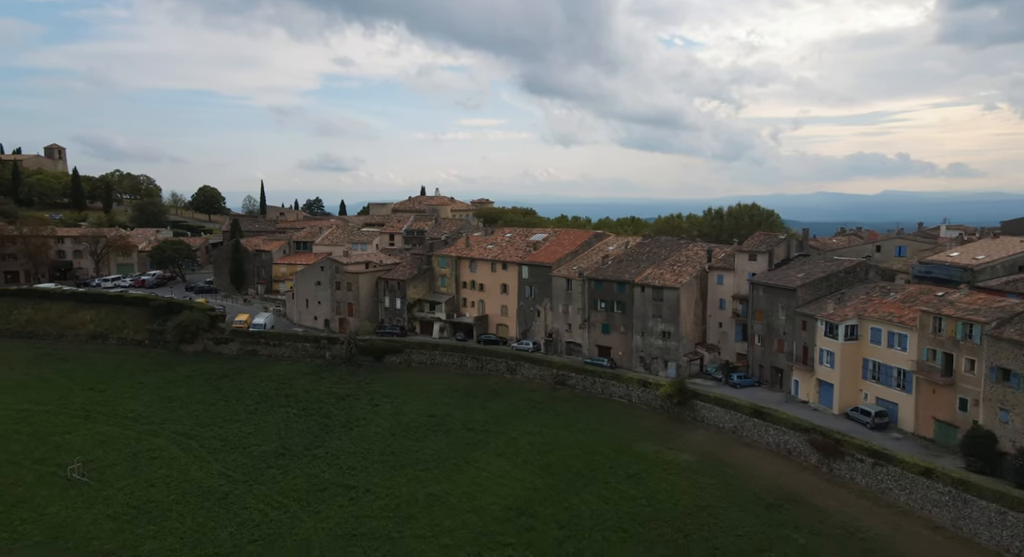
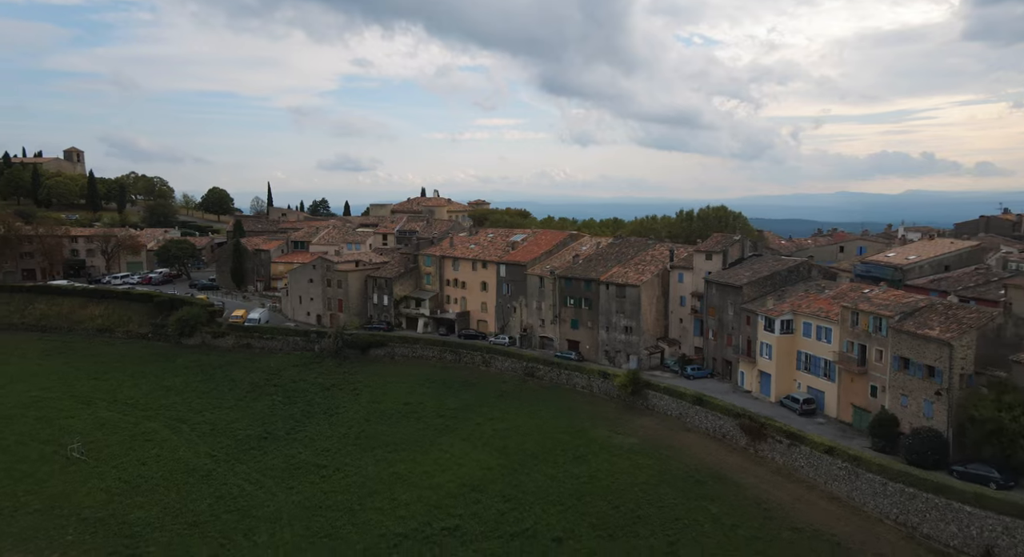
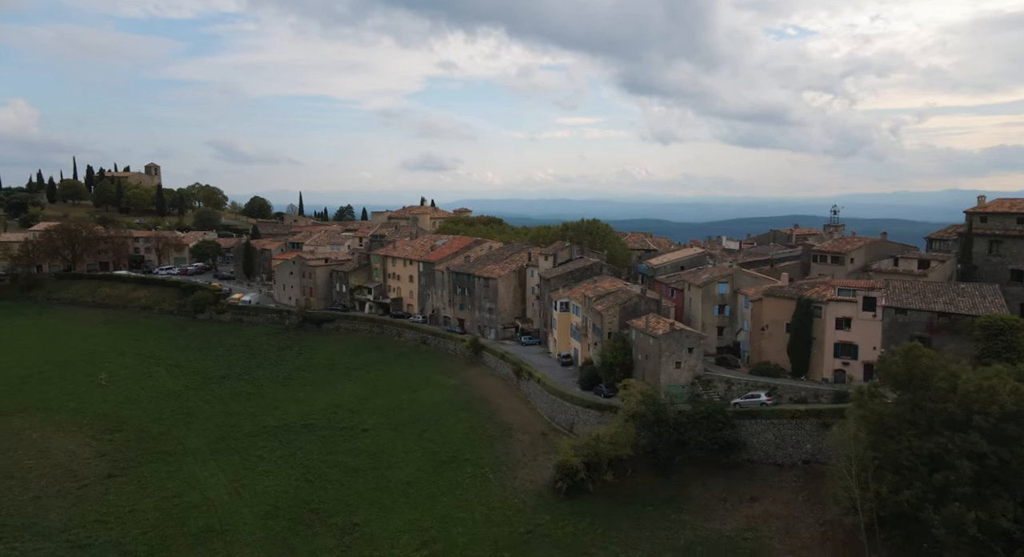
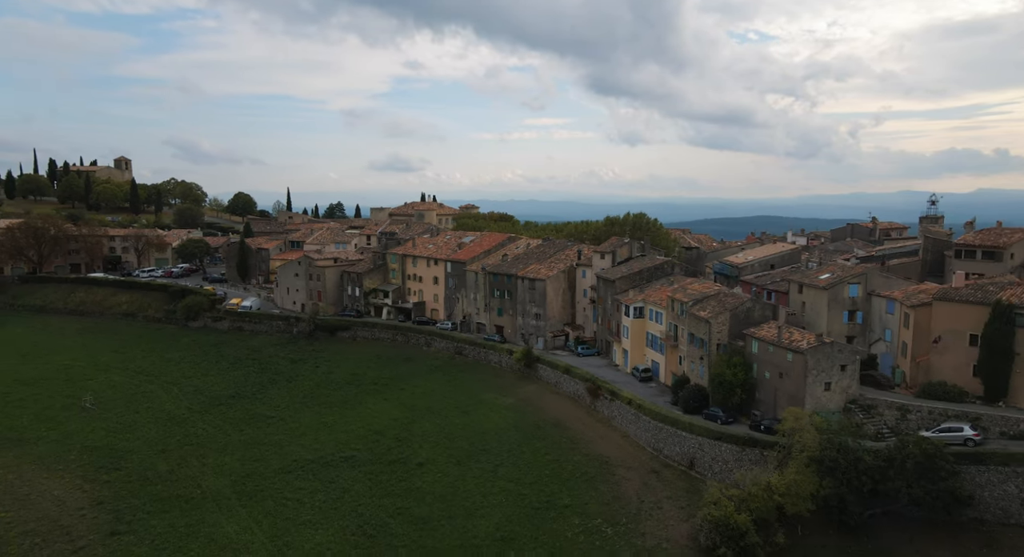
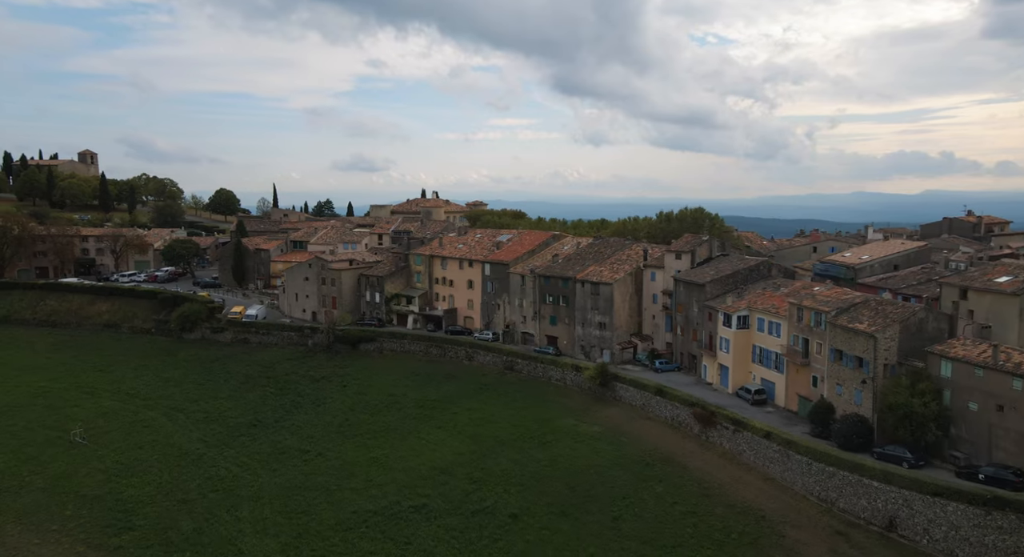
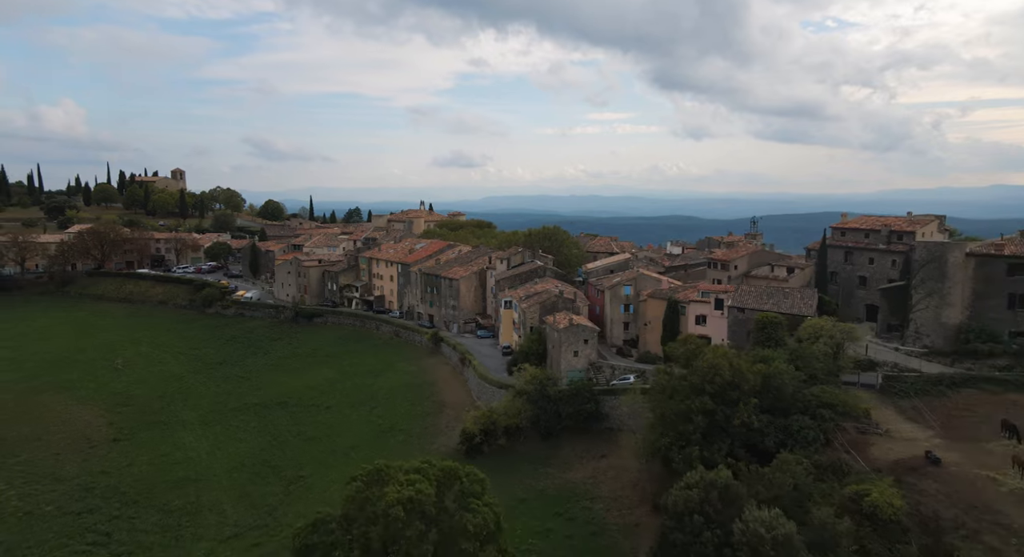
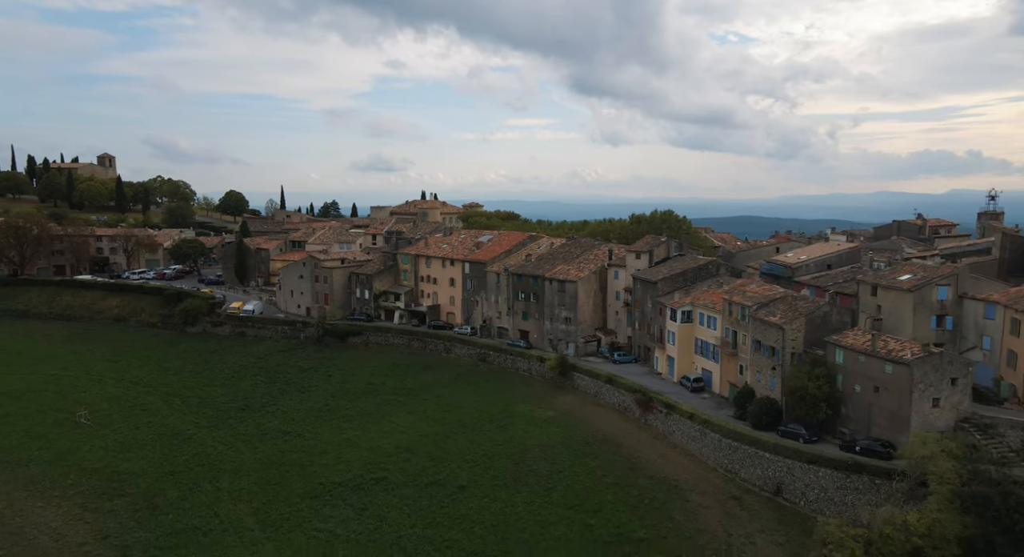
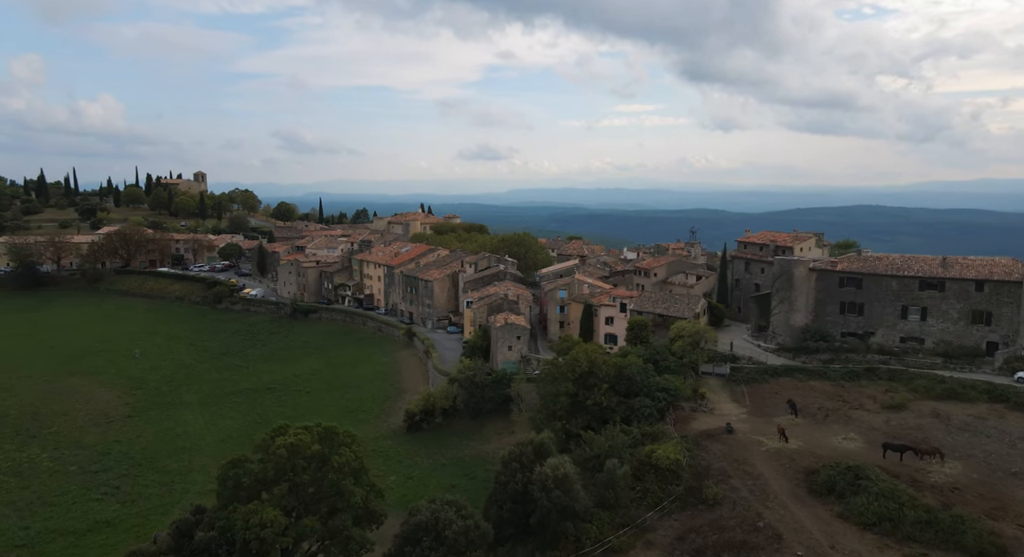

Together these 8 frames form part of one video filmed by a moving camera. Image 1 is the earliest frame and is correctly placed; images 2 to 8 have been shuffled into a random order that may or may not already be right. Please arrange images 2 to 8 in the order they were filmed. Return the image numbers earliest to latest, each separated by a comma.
2, 5, 7, 4, 3, 6, 8
